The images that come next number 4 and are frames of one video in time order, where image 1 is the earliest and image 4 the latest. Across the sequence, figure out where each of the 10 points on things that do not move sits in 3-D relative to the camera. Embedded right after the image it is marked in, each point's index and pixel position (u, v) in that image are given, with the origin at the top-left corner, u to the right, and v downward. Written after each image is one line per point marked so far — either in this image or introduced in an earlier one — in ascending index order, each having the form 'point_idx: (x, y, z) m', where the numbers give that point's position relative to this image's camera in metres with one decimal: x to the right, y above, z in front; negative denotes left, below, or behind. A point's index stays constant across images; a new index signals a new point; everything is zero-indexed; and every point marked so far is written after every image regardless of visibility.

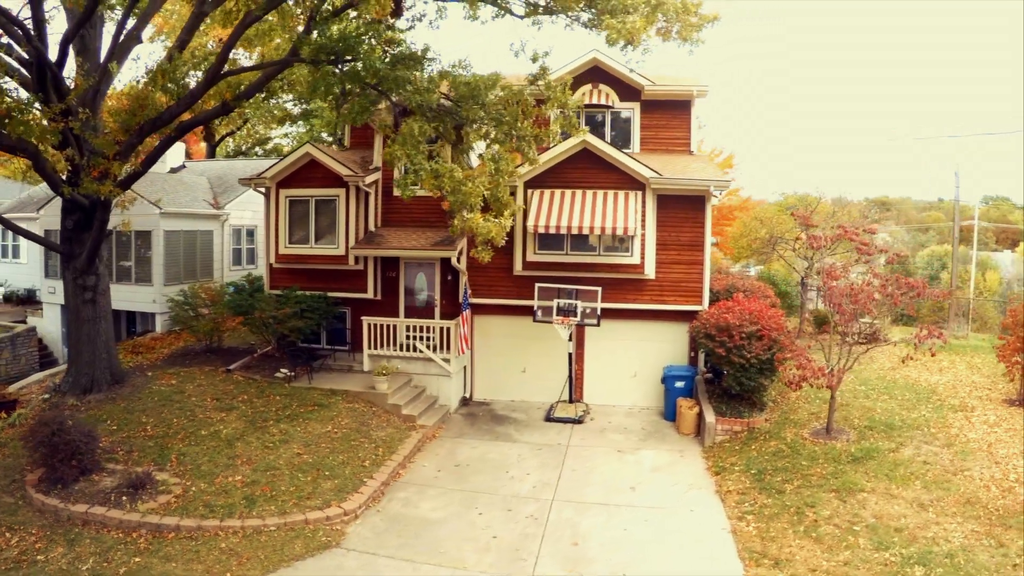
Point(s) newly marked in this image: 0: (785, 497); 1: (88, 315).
0: (+5.4, -4.1, +13.7) m
1: (-9.7, -0.6, +15.8) m
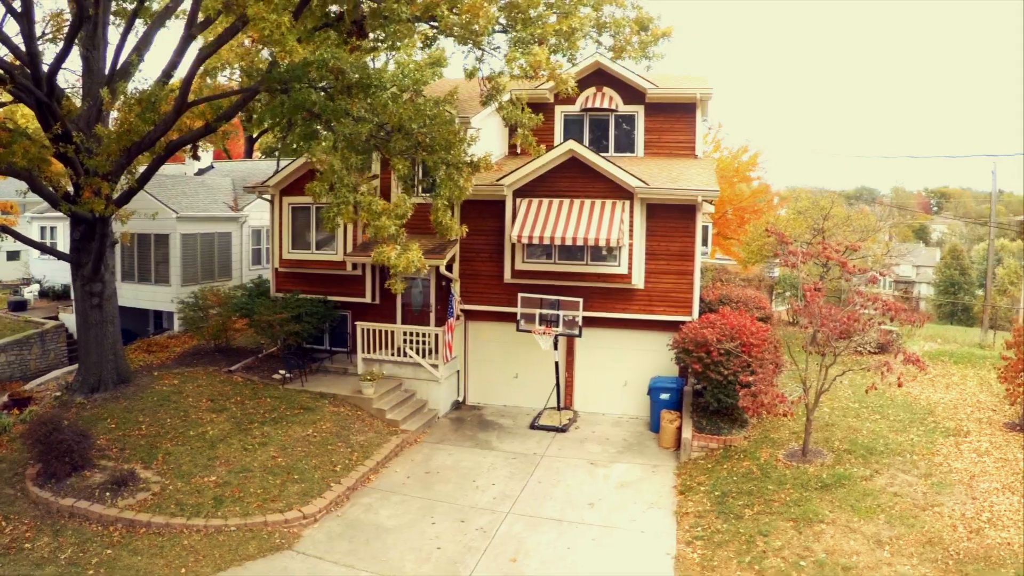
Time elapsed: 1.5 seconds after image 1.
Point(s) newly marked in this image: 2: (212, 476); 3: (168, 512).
0: (+4.4, -4.6, +13.5) m
1: (-10.3, -0.8, +17.1) m
2: (-6.3, -3.9, +14.5) m
3: (-6.7, -4.4, +13.5) m
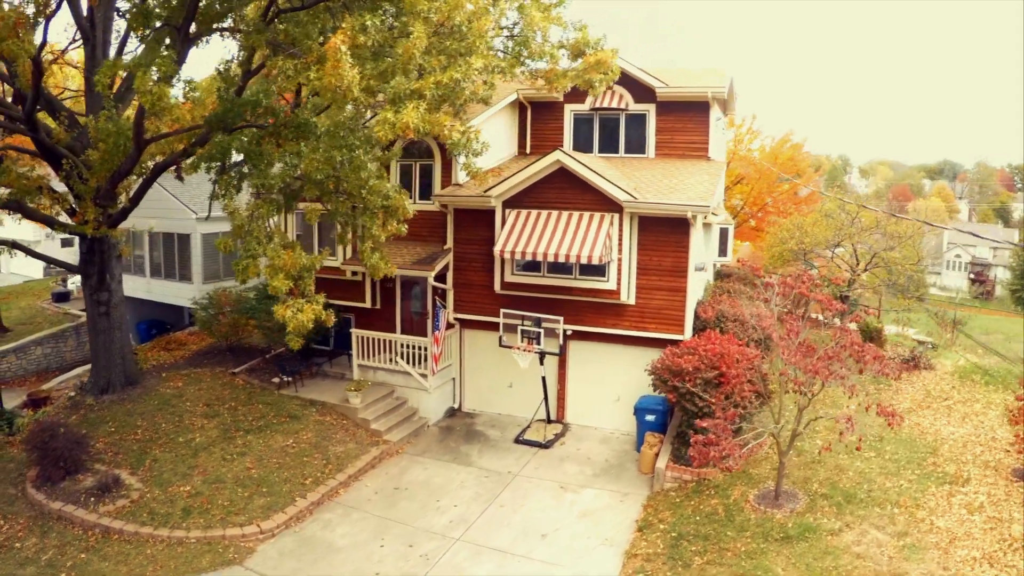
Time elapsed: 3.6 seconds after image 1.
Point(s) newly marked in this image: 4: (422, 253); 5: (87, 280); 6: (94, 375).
0: (+3.2, -5.3, +13.0) m
1: (-10.8, -1.0, +18.4) m
2: (-7.2, -4.4, +15.4) m
3: (-7.8, -4.9, +14.5) m
4: (-2.6, +1.0, +19.6) m
5: (-11.0, +0.2, +17.9) m
6: (-11.1, -2.3, +18.5) m
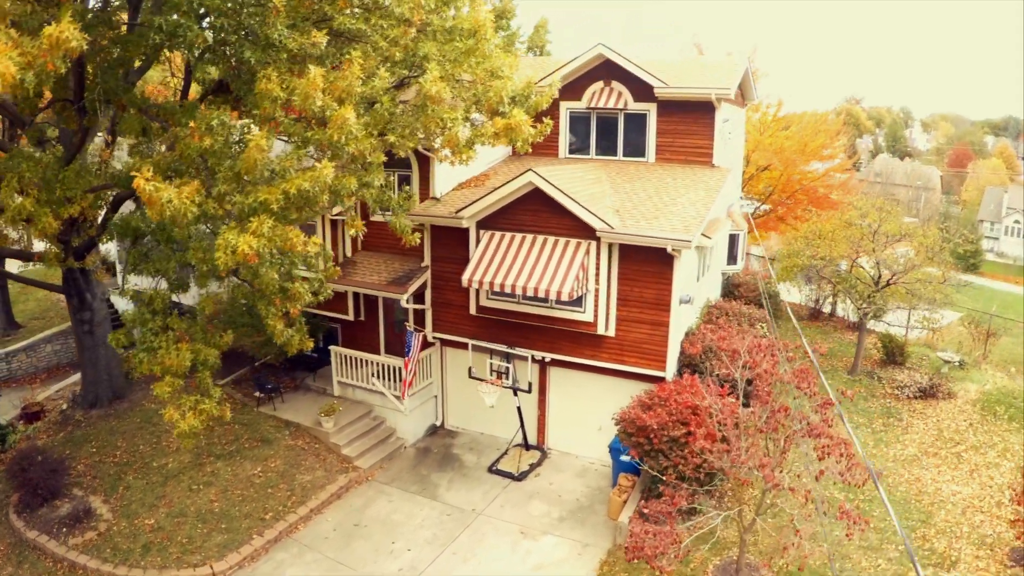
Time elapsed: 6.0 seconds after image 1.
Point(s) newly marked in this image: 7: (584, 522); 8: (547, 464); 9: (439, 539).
0: (+1.9, -6.6, +12.4) m
1: (-11.4, -1.5, +18.7) m
2: (-8.2, -5.3, +15.8) m
3: (-8.9, -5.8, +15.0) m
4: (-3.1, +0.5, +18.9) m
5: (-11.6, -0.4, +18.2) m
6: (-11.8, -2.8, +19.1) m
7: (+1.7, -5.5, +16.2) m
8: (+0.9, -4.7, +18.4) m
9: (-1.6, -5.7, +15.8) m
